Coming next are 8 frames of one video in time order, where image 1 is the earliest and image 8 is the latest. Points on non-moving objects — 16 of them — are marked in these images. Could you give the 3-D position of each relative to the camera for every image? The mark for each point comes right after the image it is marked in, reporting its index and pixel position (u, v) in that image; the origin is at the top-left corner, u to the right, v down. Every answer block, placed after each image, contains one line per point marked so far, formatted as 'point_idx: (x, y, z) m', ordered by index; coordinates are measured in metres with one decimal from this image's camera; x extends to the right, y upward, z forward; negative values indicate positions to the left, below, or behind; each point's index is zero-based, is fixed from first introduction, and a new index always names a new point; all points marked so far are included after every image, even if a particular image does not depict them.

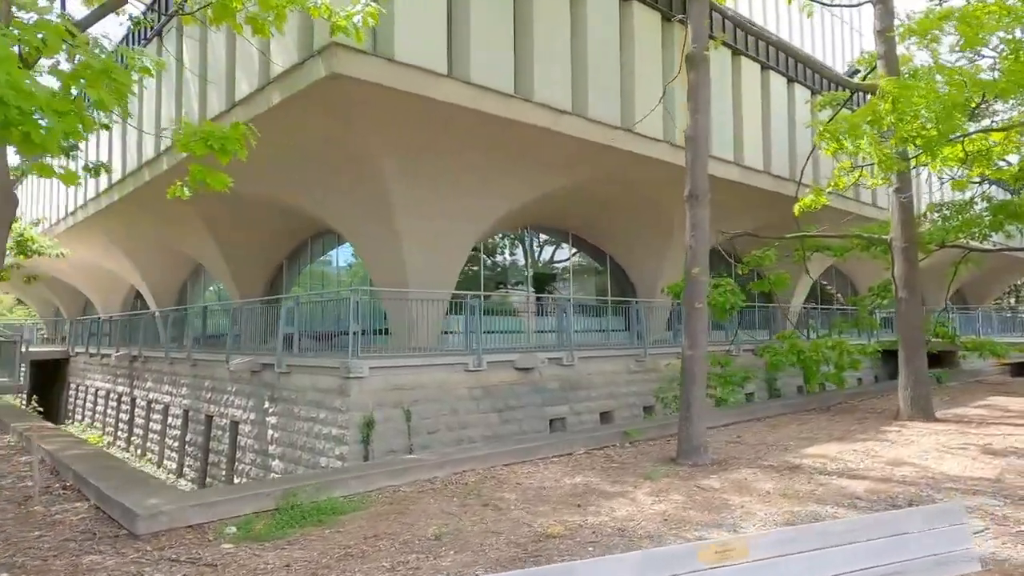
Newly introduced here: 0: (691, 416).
0: (+1.9, -1.4, +7.7) m
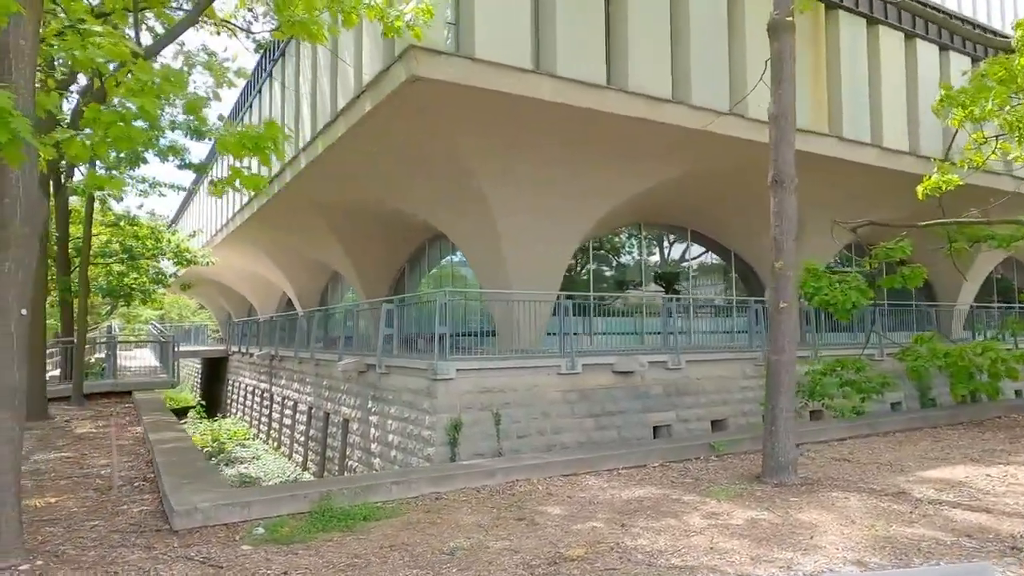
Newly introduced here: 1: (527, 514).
0: (+2.5, -1.4, +6.9) m
1: (+0.1, -1.8, +5.7) m
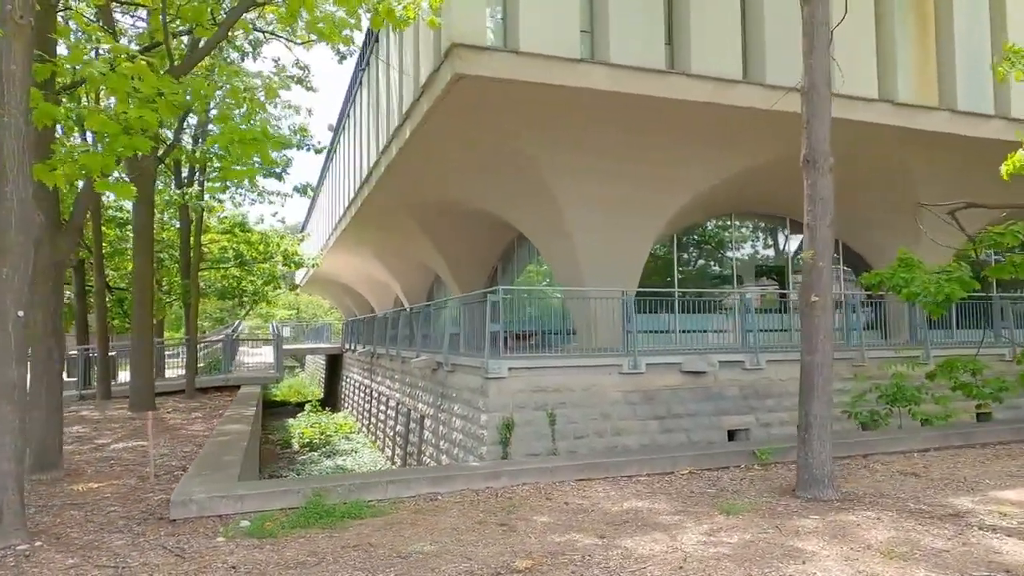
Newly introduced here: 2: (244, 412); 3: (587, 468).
0: (+2.5, -1.3, +6.2) m
1: (0.0, -1.8, +5.5) m
2: (-4.4, -2.0, +11.8) m
3: (+0.7, -1.7, +6.8) m
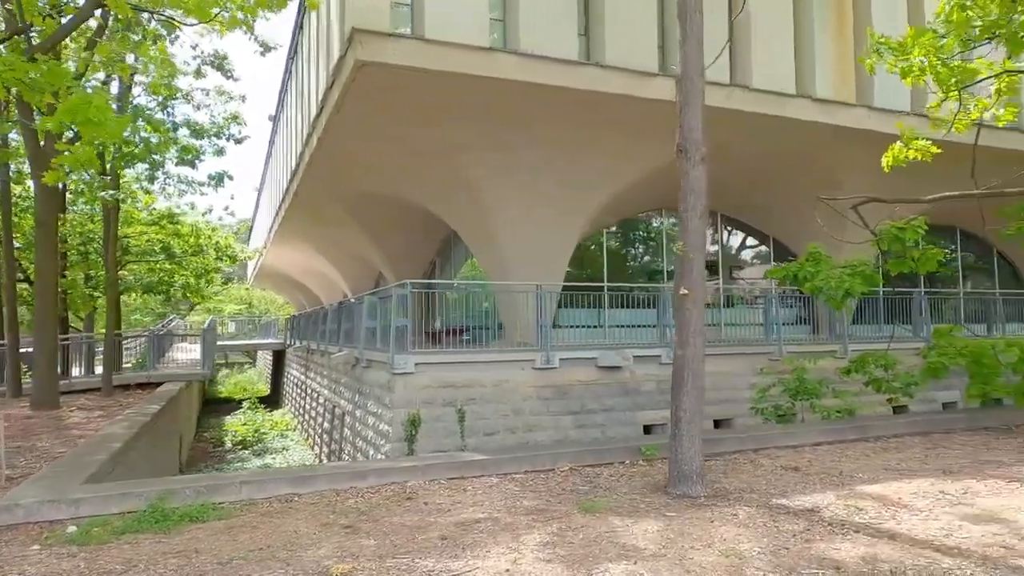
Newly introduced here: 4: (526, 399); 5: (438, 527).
0: (+1.4, -1.2, +6.0) m
1: (-1.1, -1.7, +5.2) m
2: (-5.7, -1.9, +11.3) m
3: (-0.5, -1.6, +6.6) m
4: (+0.2, -1.6, +10.7) m
5: (-0.5, -1.7, +5.0) m
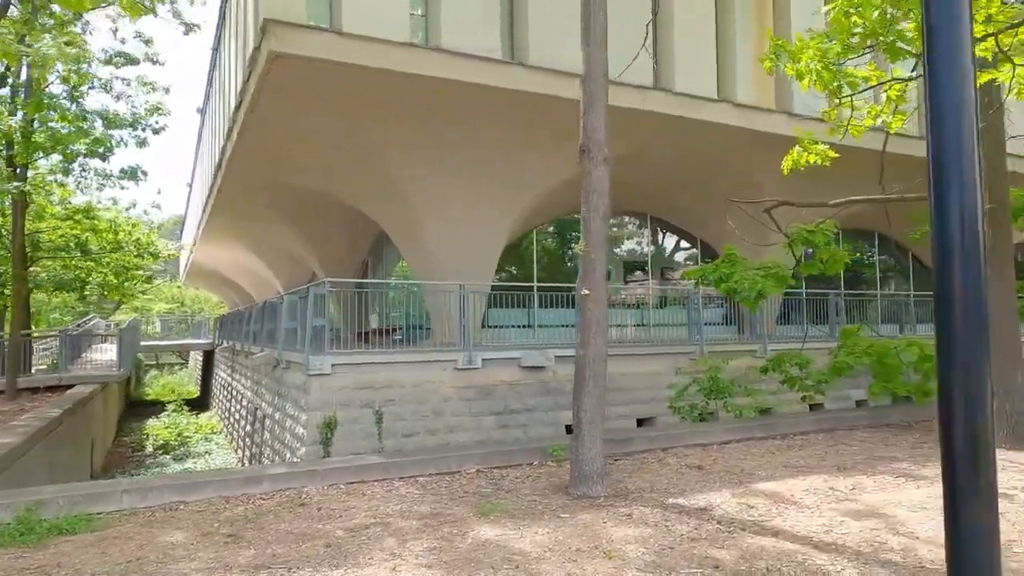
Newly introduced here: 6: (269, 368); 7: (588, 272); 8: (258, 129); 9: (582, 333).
0: (+0.6, -1.2, +6.0) m
1: (-1.9, -1.7, +5.0) m
2: (-6.9, -1.9, +10.8) m
3: (-1.3, -1.6, +6.4) m
4: (-1.0, -1.6, +10.6) m
5: (-1.3, -1.7, +4.9) m
6: (-4.4, -1.5, +13.1) m
7: (+0.6, +0.1, +6.0) m
8: (-4.2, +2.7, +12.1) m
9: (+0.6, -0.4, +6.1) m
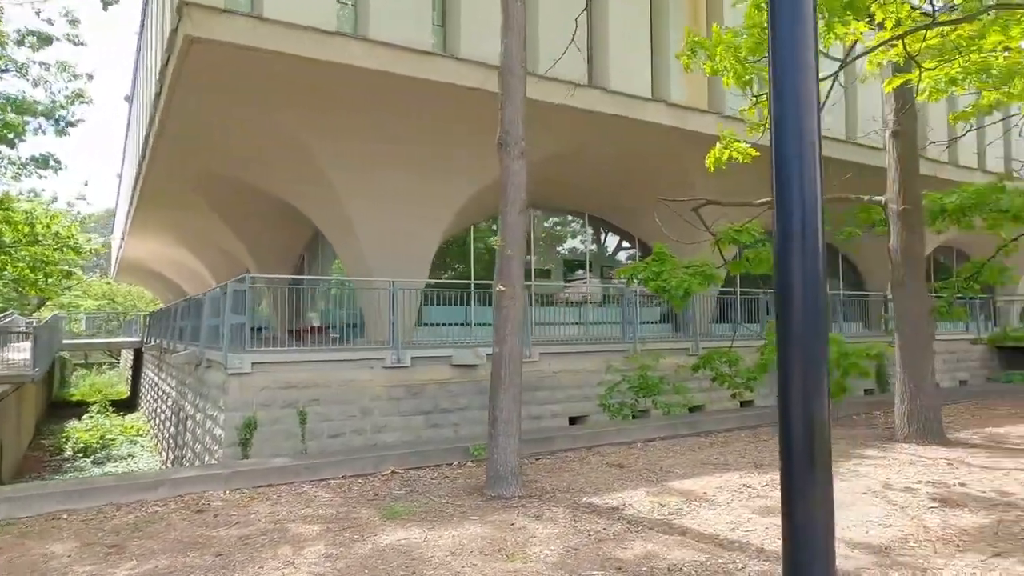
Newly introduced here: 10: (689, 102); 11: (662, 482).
0: (-0.1, -1.2, +5.9) m
1: (-2.5, -1.6, +4.8) m
2: (-7.9, -1.8, +10.1) m
3: (-2.1, -1.6, +6.2) m
4: (-2.0, -1.6, +10.3) m
5: (-1.9, -1.6, +4.7) m
6: (-5.6, -1.4, +12.6) m
7: (-0.1, +0.2, +5.9) m
8: (-5.3, +2.7, +11.6) m
9: (-0.1, -0.3, +5.9) m
10: (+3.1, +3.3, +12.7) m
11: (+1.3, -1.6, +6.1) m
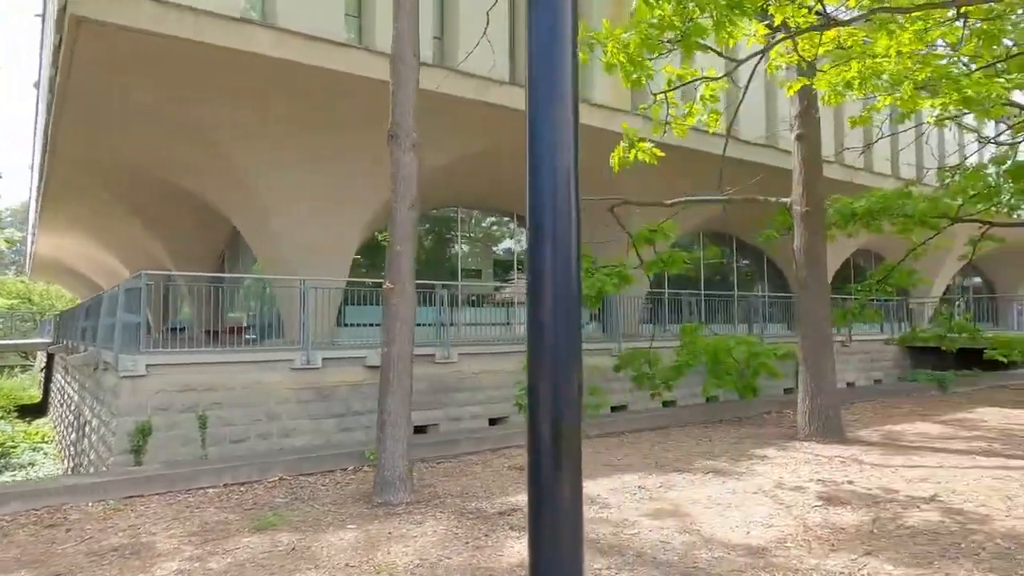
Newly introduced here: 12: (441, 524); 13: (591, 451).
0: (-1.0, -1.2, +5.7) m
1: (-3.3, -1.6, +4.3) m
2: (-9.1, -1.8, +9.3) m
3: (-2.9, -1.6, +5.8) m
4: (-3.2, -1.6, +9.9) m
5: (-2.6, -1.6, +4.3) m
6: (-6.9, -1.4, +11.9) m
7: (-0.9, +0.2, +5.7) m
8: (-6.6, +2.8, +10.9) m
9: (-1.0, -0.3, +5.7) m
10: (+1.7, +3.3, +12.7) m
11: (+0.4, -1.6, +6.0) m
12: (-0.5, -1.6, +4.9) m
13: (+0.8, -1.7, +7.5) m
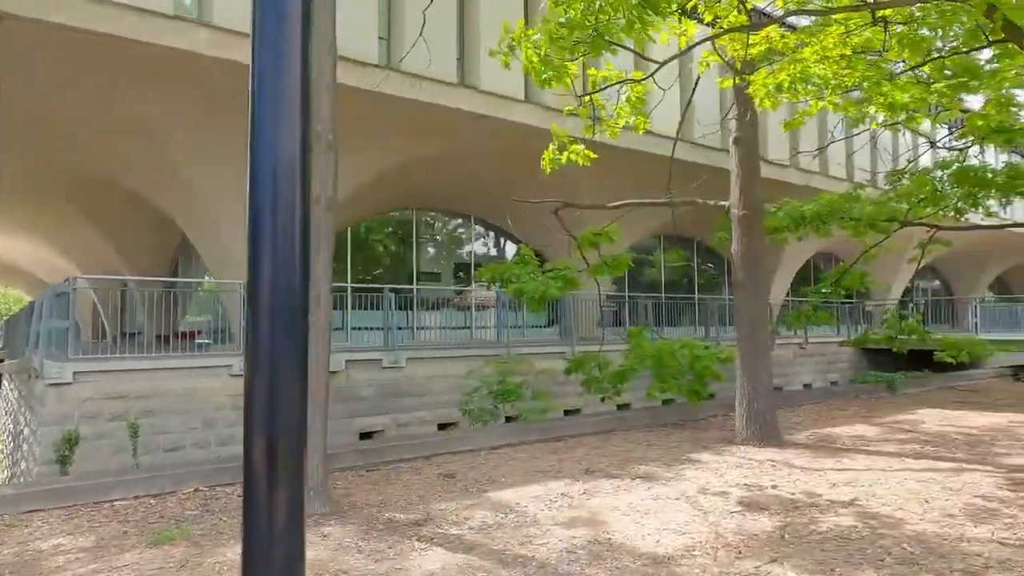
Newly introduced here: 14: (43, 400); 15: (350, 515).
0: (-1.6, -1.2, +5.5) m
1: (-3.9, -1.6, +4.1) m
2: (-9.8, -1.8, +8.9) m
3: (-3.6, -1.6, +5.6) m
4: (-3.9, -1.6, +9.7) m
5: (-3.2, -1.6, +4.1) m
6: (-7.8, -1.4, +11.6) m
7: (-1.5, +0.2, +5.5) m
8: (-7.4, +2.7, +10.6) m
9: (-1.6, -0.4, +5.5) m
10: (+0.9, +3.2, +12.7) m
11: (-0.2, -1.7, +5.9) m
12: (-1.1, -1.6, +4.8) m
13: (+0.2, -1.7, +7.4) m
14: (-5.5, -1.3, +8.6) m
15: (-1.2, -1.7, +5.4) m
